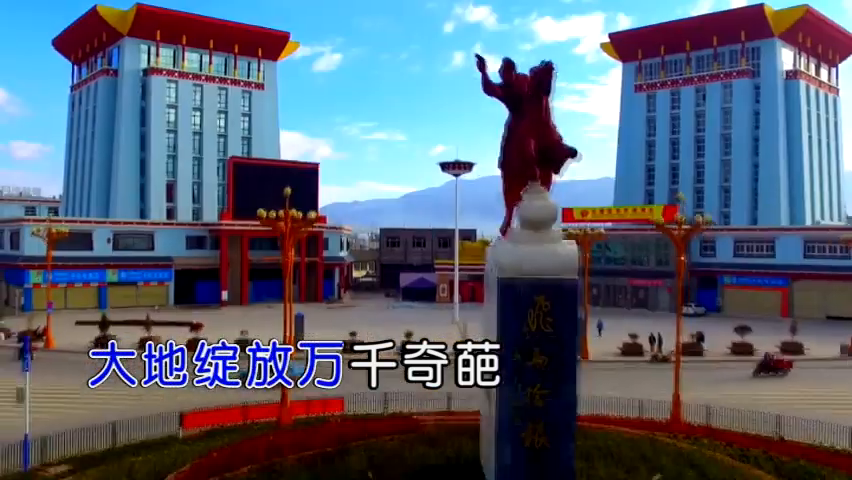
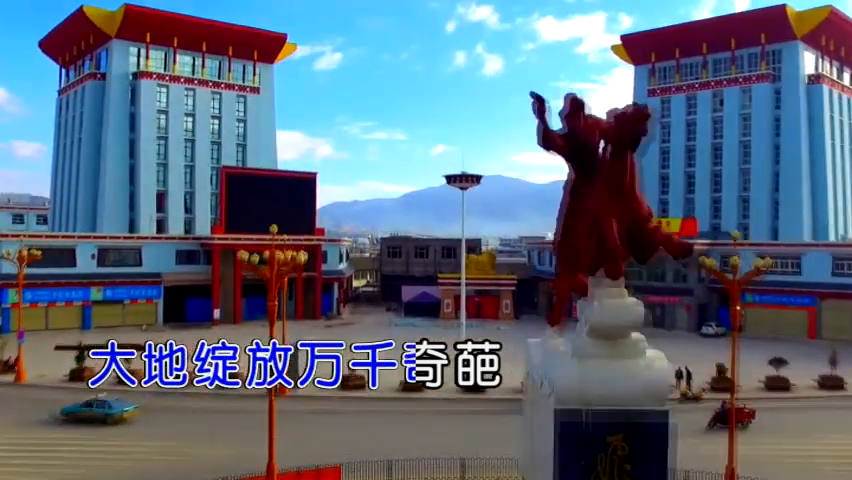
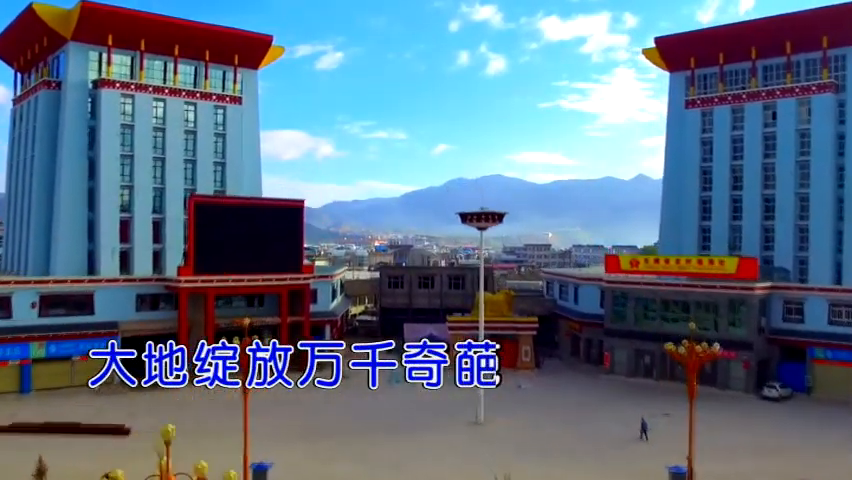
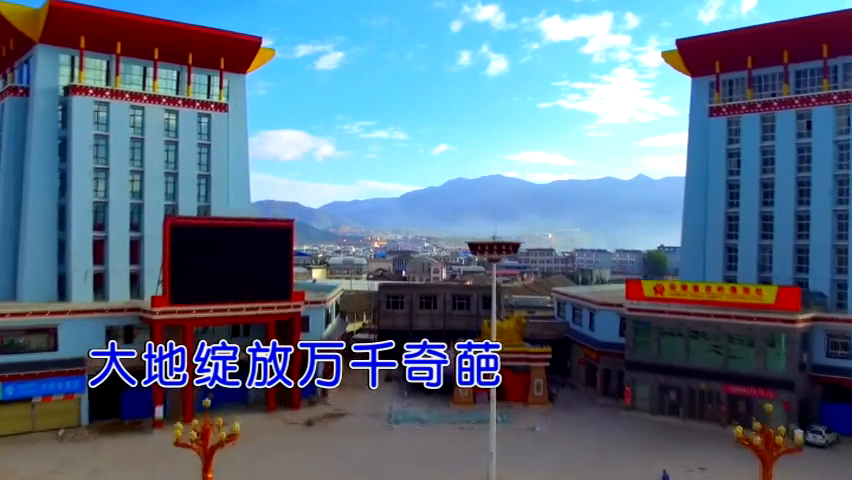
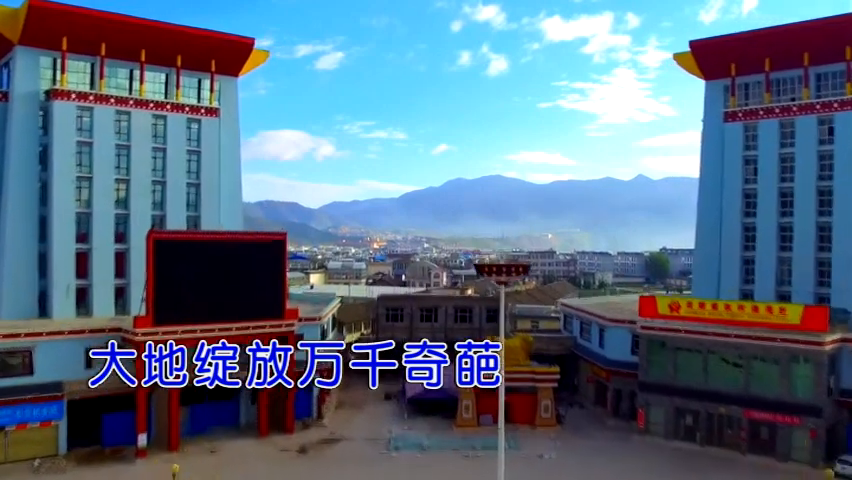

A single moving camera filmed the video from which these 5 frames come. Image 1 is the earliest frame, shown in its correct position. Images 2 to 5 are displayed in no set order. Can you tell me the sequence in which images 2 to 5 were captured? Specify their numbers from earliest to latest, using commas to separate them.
2, 3, 4, 5
